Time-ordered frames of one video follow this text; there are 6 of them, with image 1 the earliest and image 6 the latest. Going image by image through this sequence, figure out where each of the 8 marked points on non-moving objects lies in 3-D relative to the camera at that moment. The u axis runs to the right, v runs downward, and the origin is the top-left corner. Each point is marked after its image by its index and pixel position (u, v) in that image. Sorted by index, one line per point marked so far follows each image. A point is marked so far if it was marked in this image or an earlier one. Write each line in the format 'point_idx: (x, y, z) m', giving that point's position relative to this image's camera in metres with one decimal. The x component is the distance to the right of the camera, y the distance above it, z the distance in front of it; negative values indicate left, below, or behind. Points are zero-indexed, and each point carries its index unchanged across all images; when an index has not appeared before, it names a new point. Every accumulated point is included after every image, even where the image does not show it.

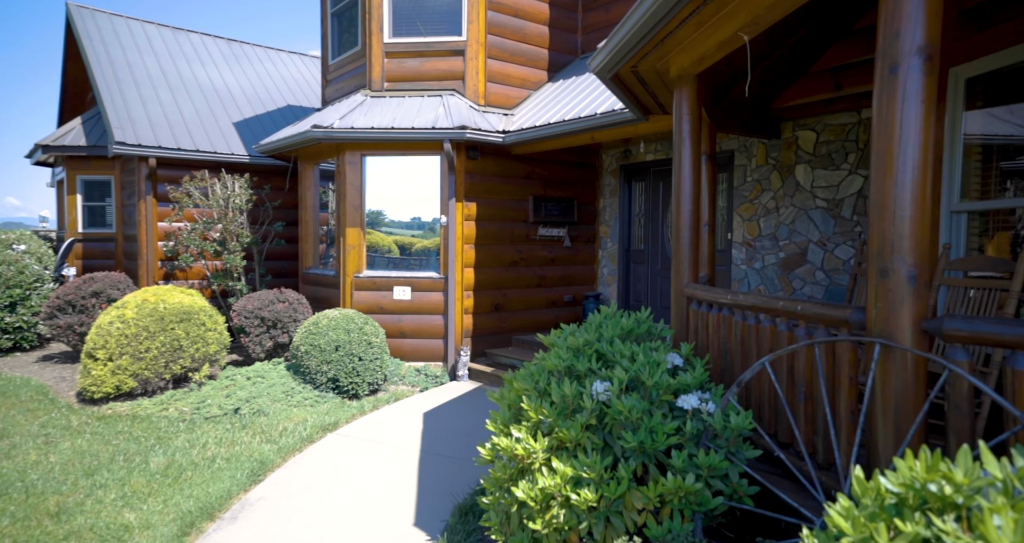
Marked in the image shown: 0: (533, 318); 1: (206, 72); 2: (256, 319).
0: (+0.3, -0.6, +7.5) m
1: (-5.0, +3.2, +9.5) m
2: (-2.9, -0.5, +6.7) m
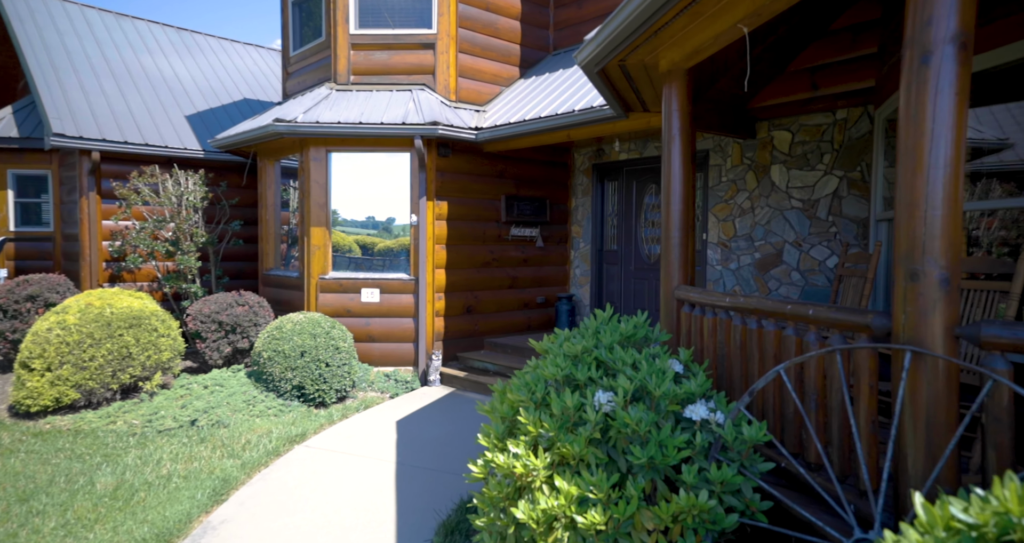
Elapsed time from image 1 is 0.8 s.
0: (-0.1, -0.6, +7.3) m
1: (-5.5, +3.2, +8.9) m
2: (-3.2, -0.6, +6.3) m
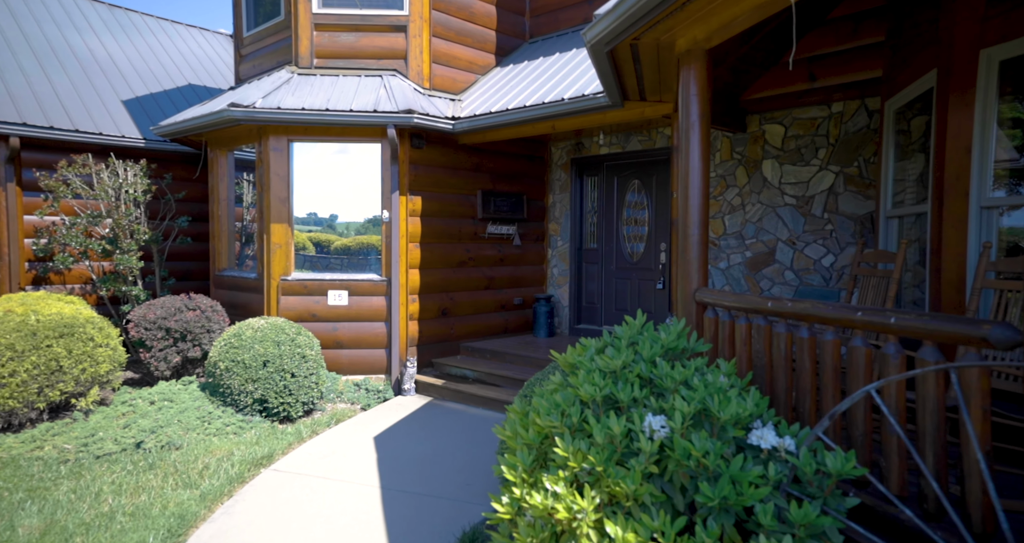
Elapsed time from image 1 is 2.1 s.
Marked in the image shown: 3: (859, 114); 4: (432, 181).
0: (-0.3, -0.6, +6.9) m
1: (-5.9, +3.2, +8.1) m
2: (-3.4, -0.6, +5.7) m
3: (+2.9, +1.3, +4.9) m
4: (-0.9, +1.0, +6.3) m
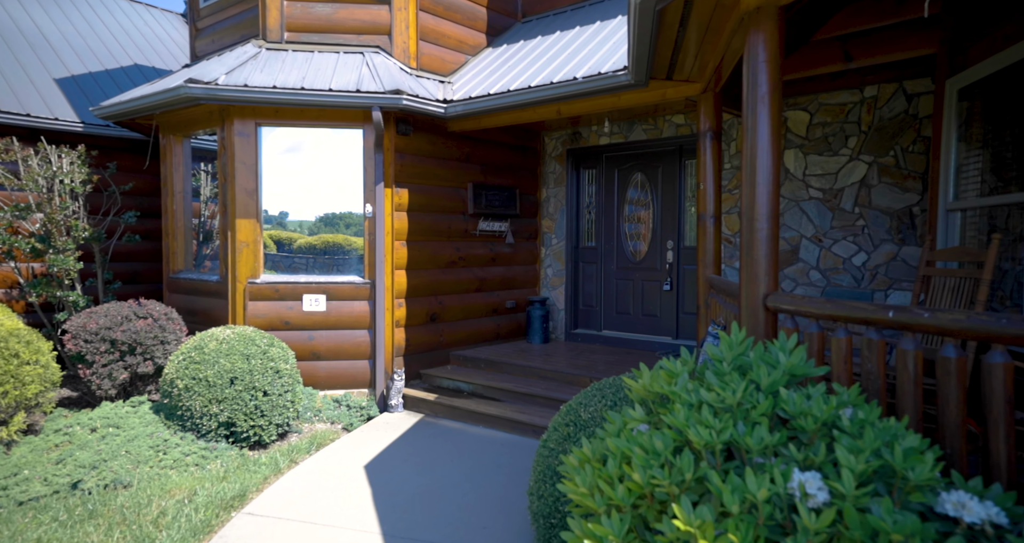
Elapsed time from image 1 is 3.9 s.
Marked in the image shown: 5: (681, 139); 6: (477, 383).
0: (-0.4, -0.6, +6.3) m
1: (-6.0, +3.2, +7.1) m
2: (-3.4, -0.6, +4.9) m
3: (+3.0, +1.3, +4.5) m
4: (-0.9, +1.0, +5.6) m
5: (+1.7, +1.3, +5.9) m
6: (-0.3, -1.0, +5.3) m
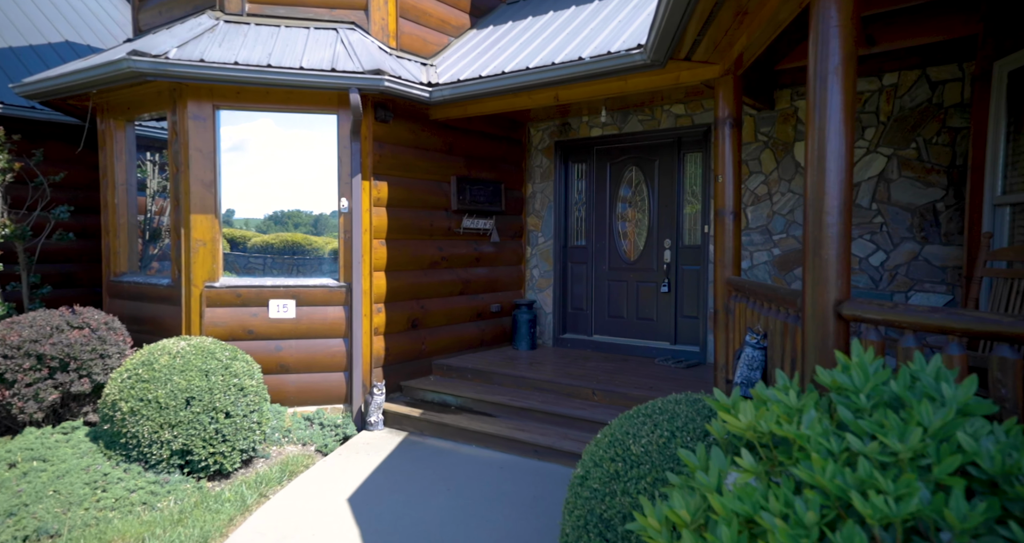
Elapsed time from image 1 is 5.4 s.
0: (-0.5, -0.6, +5.8) m
1: (-6.2, +3.1, +6.2) m
2: (-3.4, -0.6, +4.2) m
3: (+2.9, +1.3, +4.2) m
4: (-1.0, +0.9, +5.1) m
5: (+1.6, +1.3, +5.5) m
6: (-0.4, -1.0, +4.8) m
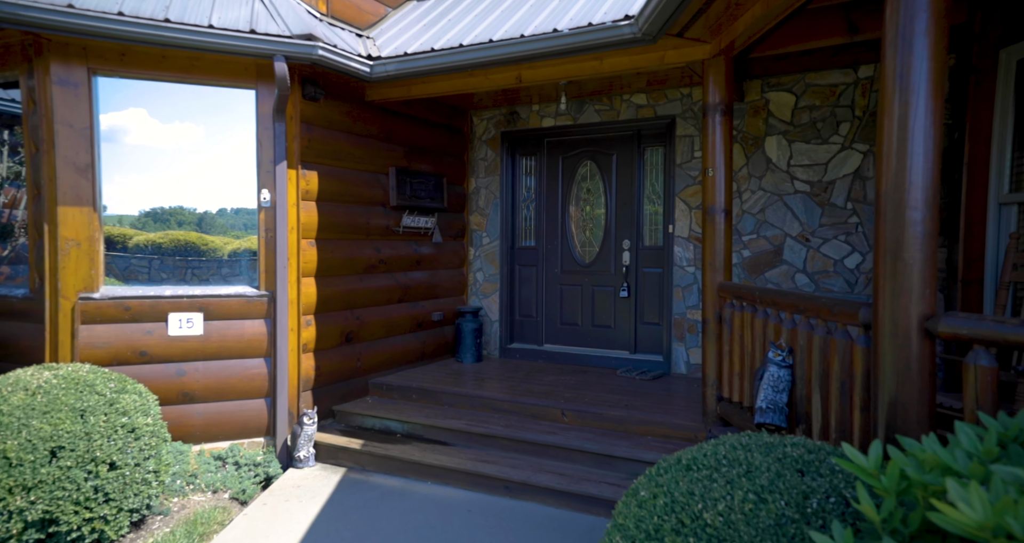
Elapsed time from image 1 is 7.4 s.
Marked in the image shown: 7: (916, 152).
0: (-1.0, -0.7, +5.0) m
1: (-6.7, +3.1, +4.6) m
2: (-3.6, -0.7, +3.0) m
3: (+2.7, +1.3, +4.1) m
4: (-1.3, +0.9, +4.3) m
5: (+1.1, +1.3, +5.1) m
6: (-0.7, -1.1, +4.1) m
7: (+1.3, +0.4, +1.9) m
